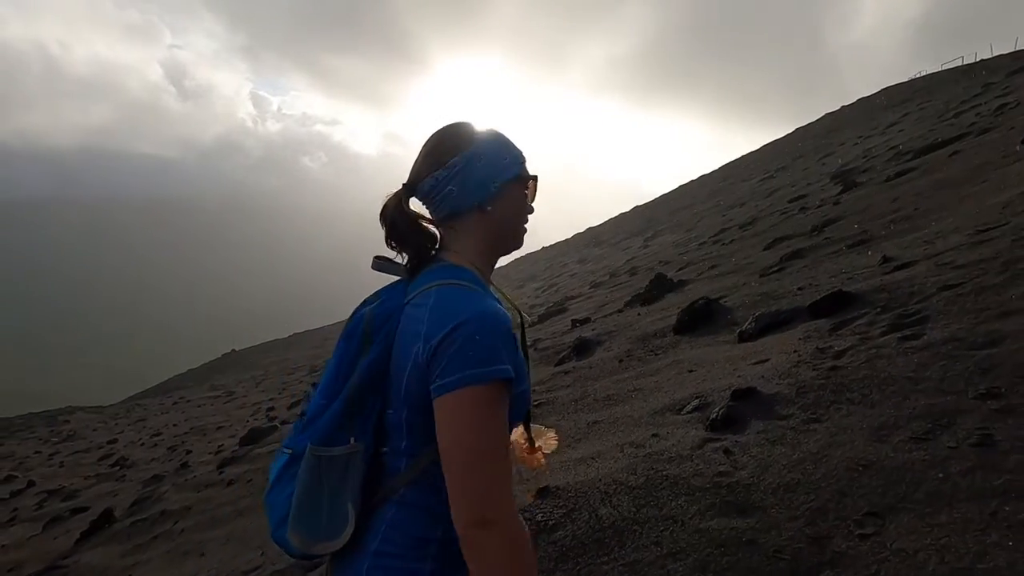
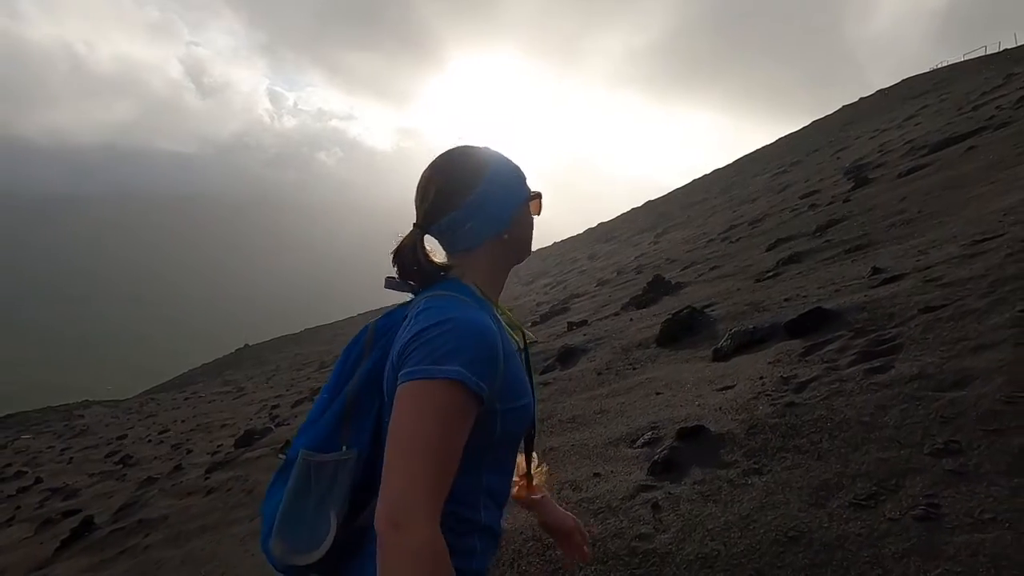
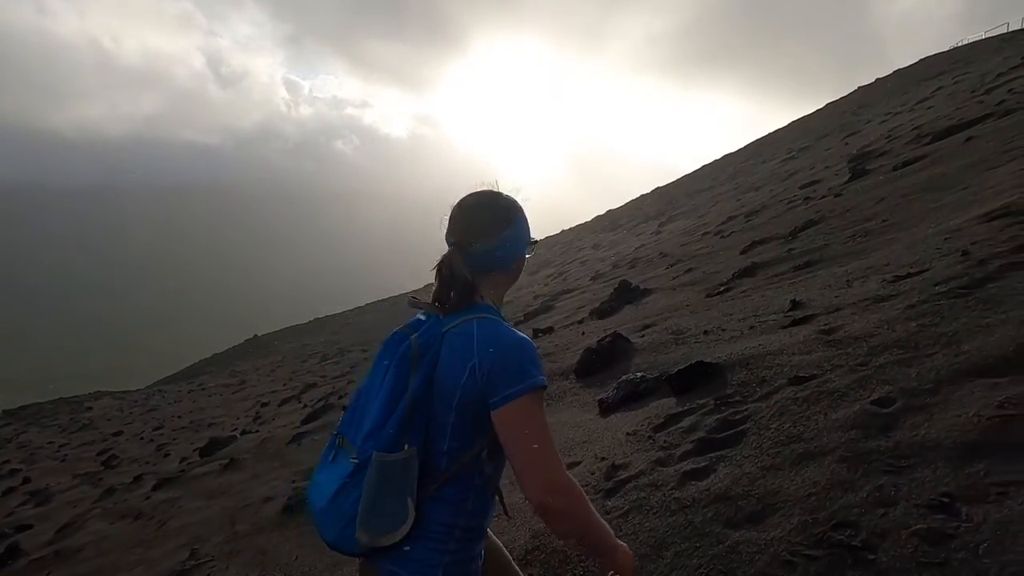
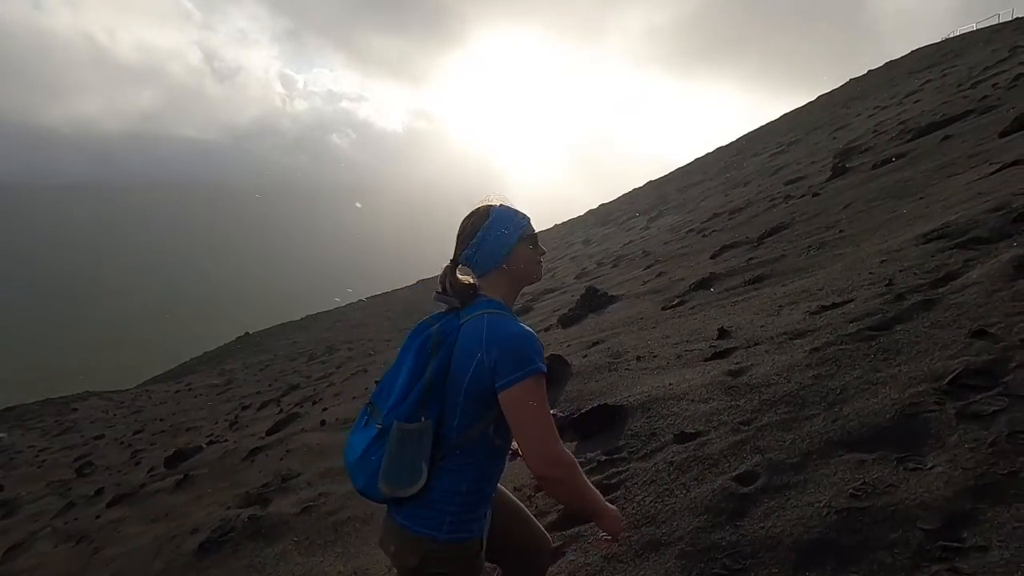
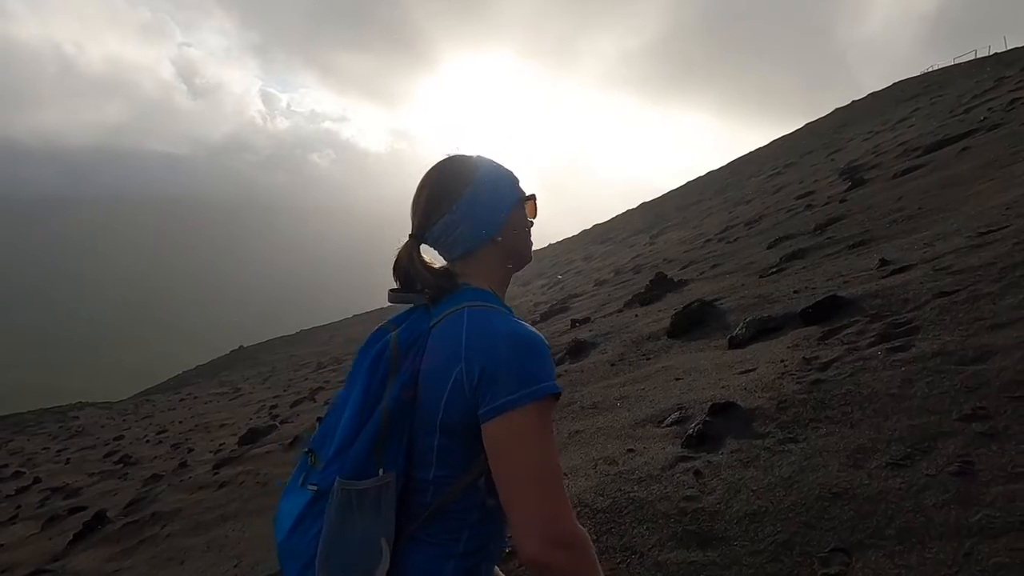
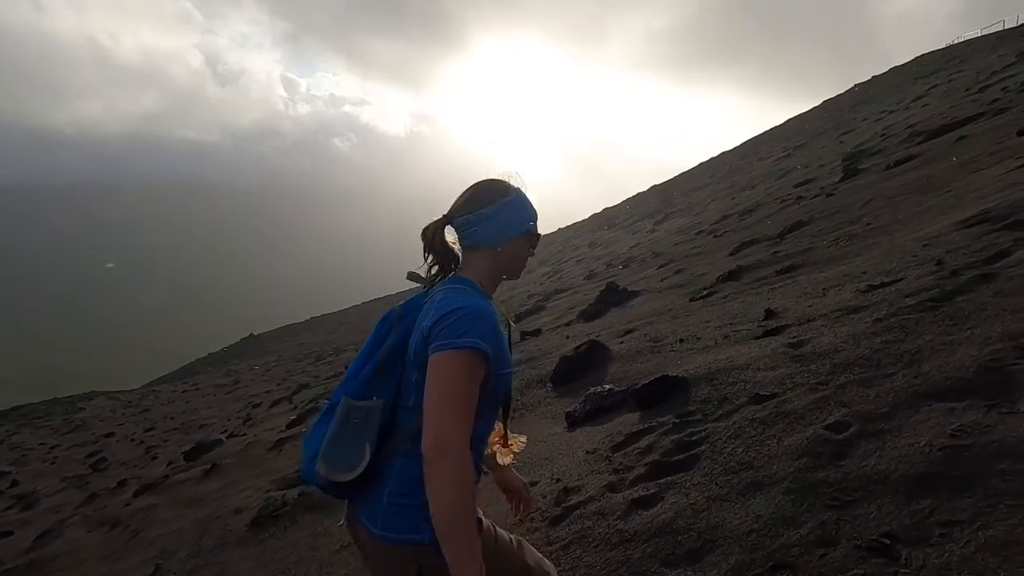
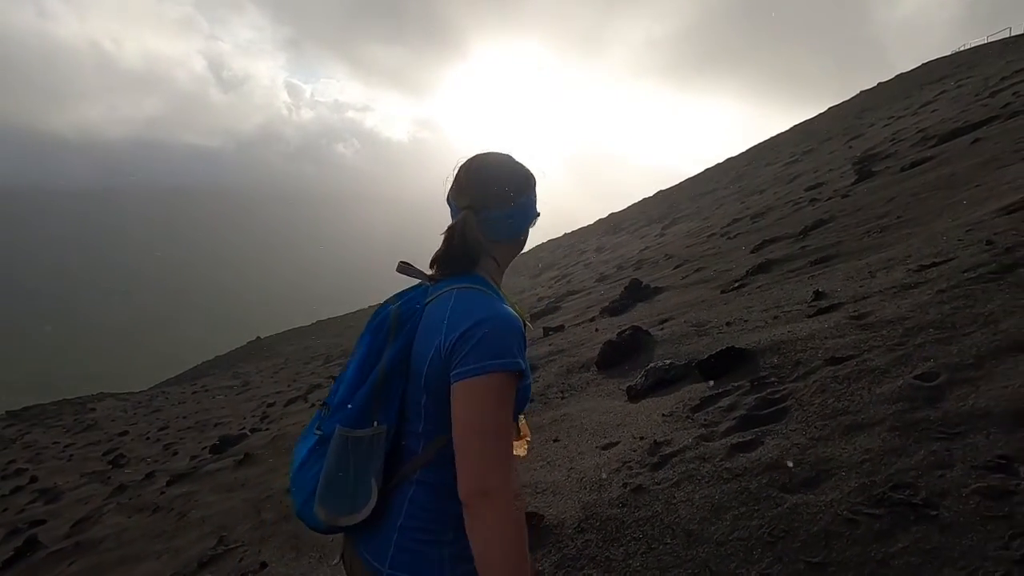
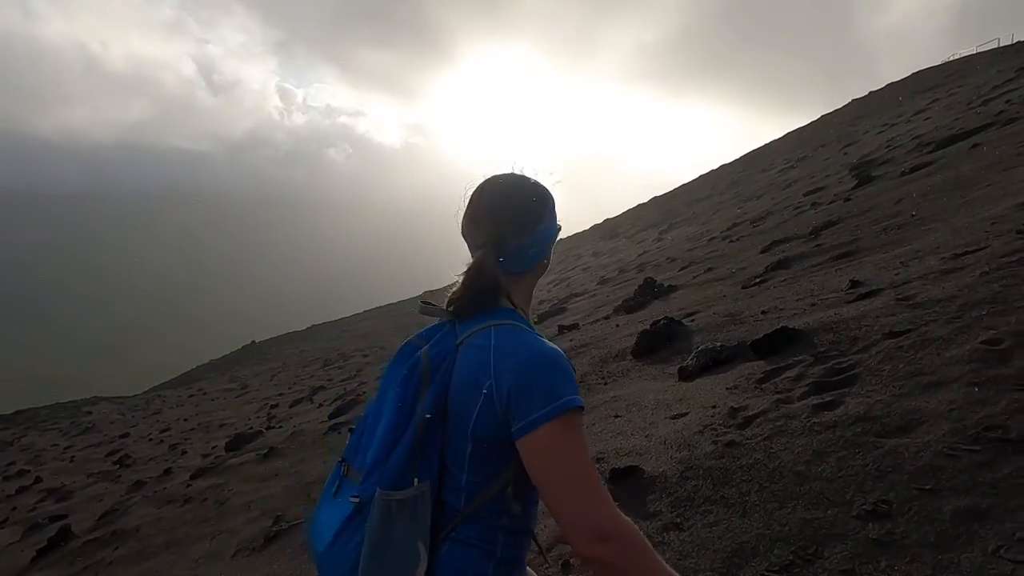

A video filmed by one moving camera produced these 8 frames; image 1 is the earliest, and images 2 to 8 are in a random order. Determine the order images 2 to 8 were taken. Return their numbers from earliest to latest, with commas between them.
5, 2, 8, 7, 3, 6, 4
